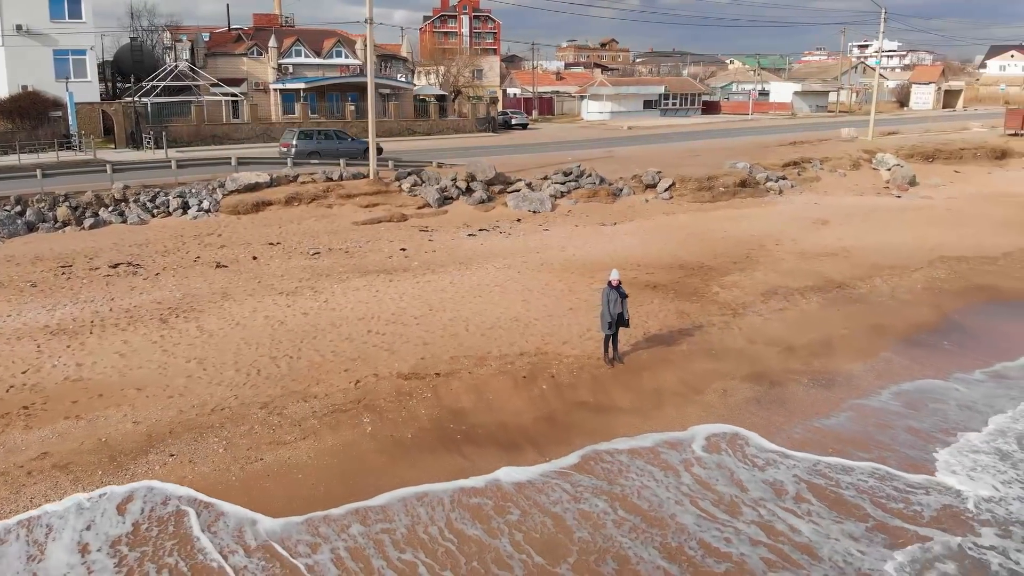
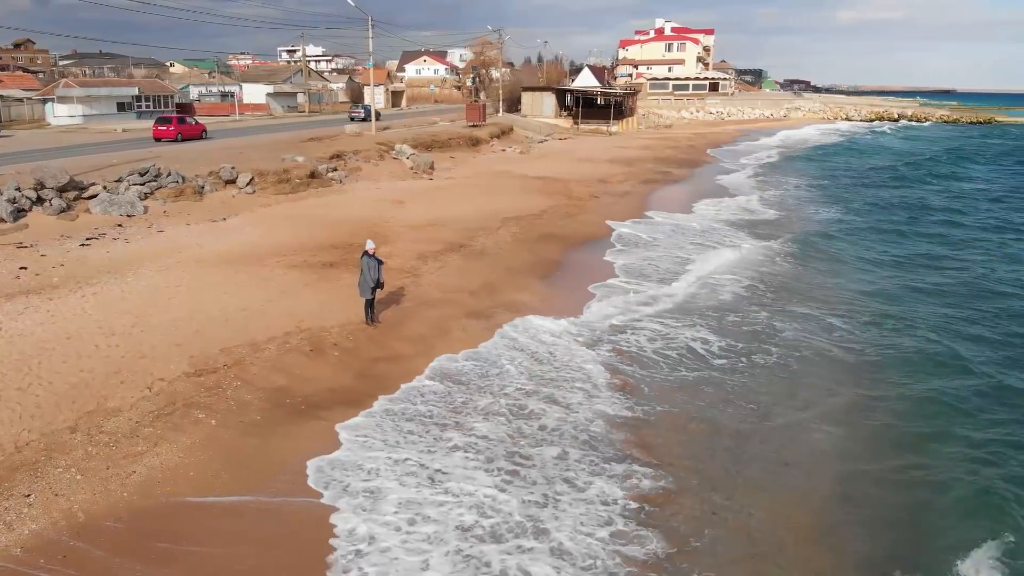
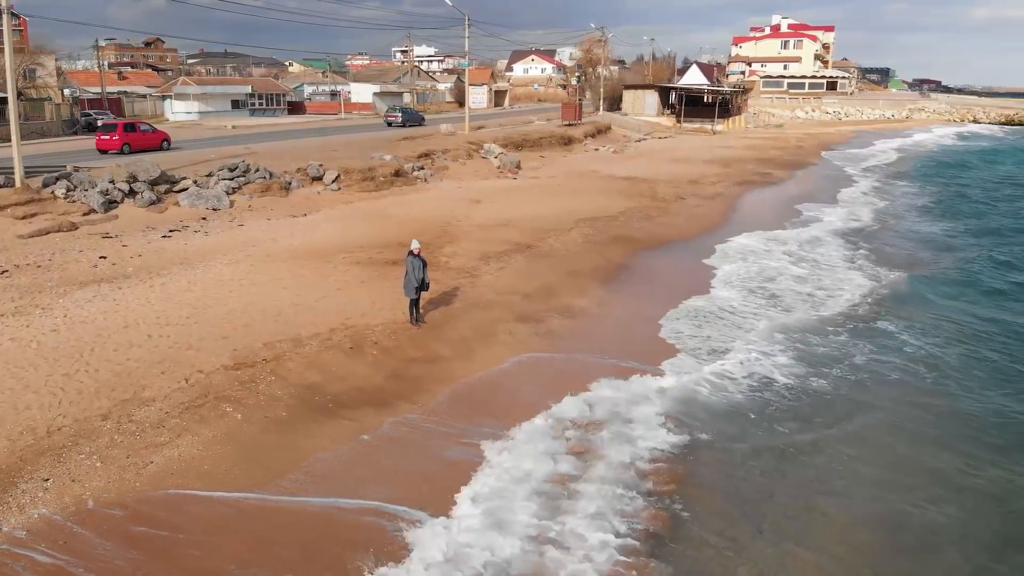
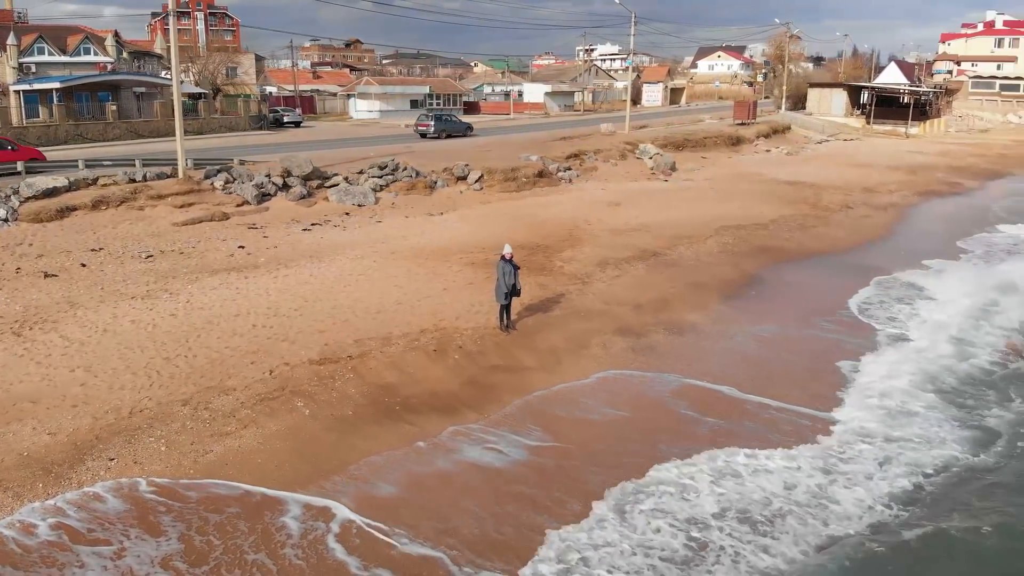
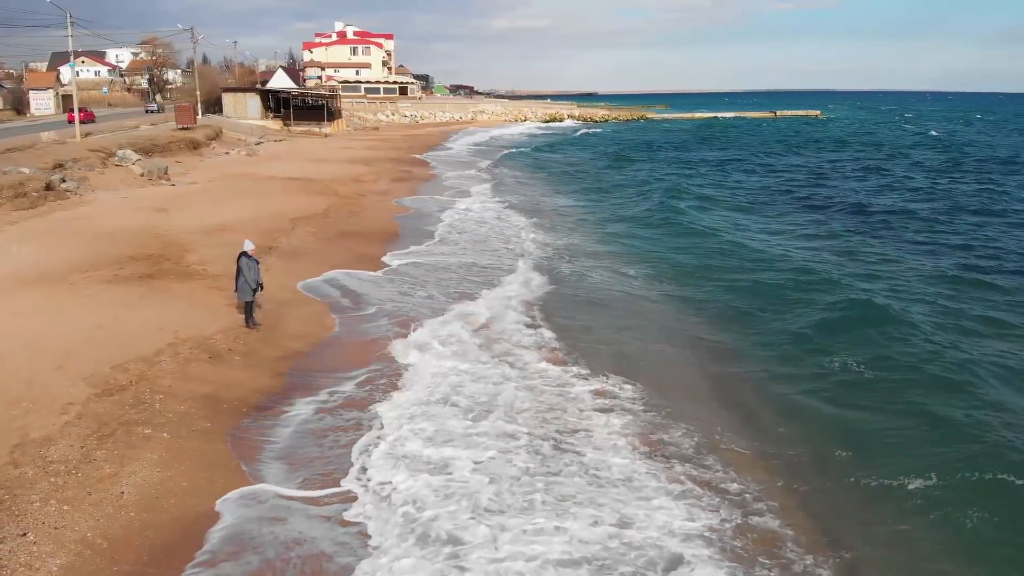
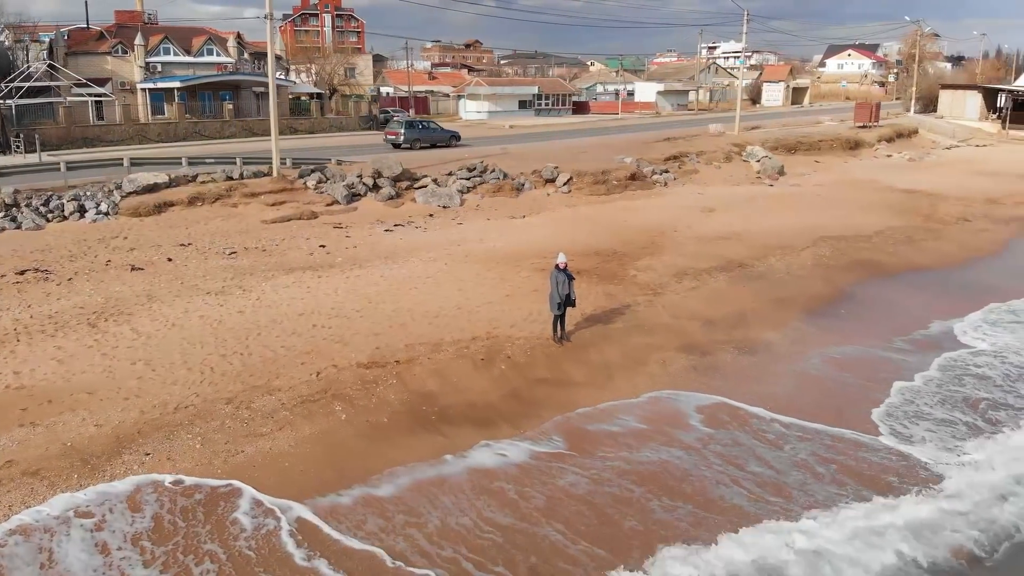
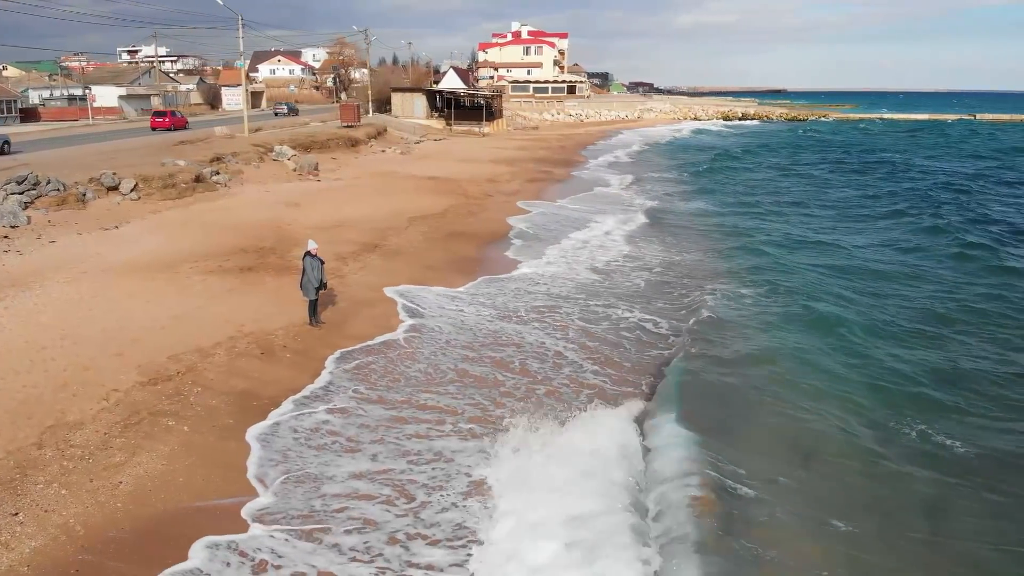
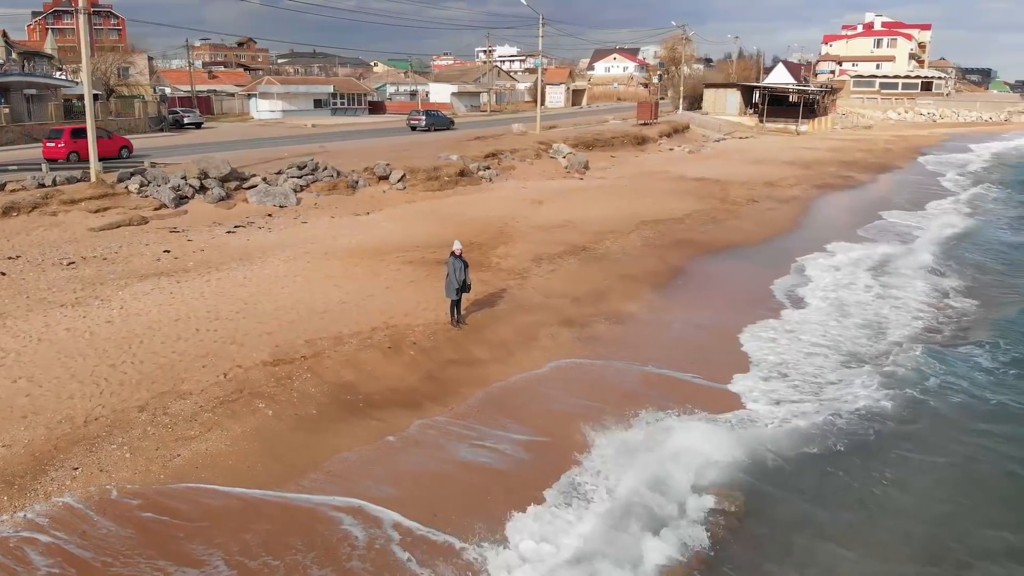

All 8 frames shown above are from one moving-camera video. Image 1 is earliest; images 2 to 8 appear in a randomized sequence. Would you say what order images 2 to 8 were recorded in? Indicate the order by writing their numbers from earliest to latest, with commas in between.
6, 4, 8, 3, 2, 7, 5
